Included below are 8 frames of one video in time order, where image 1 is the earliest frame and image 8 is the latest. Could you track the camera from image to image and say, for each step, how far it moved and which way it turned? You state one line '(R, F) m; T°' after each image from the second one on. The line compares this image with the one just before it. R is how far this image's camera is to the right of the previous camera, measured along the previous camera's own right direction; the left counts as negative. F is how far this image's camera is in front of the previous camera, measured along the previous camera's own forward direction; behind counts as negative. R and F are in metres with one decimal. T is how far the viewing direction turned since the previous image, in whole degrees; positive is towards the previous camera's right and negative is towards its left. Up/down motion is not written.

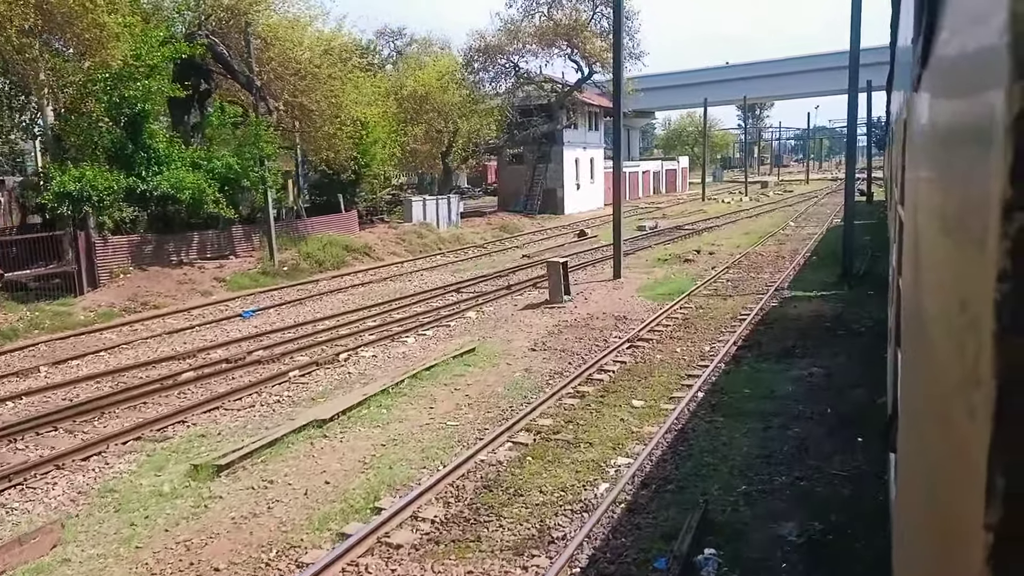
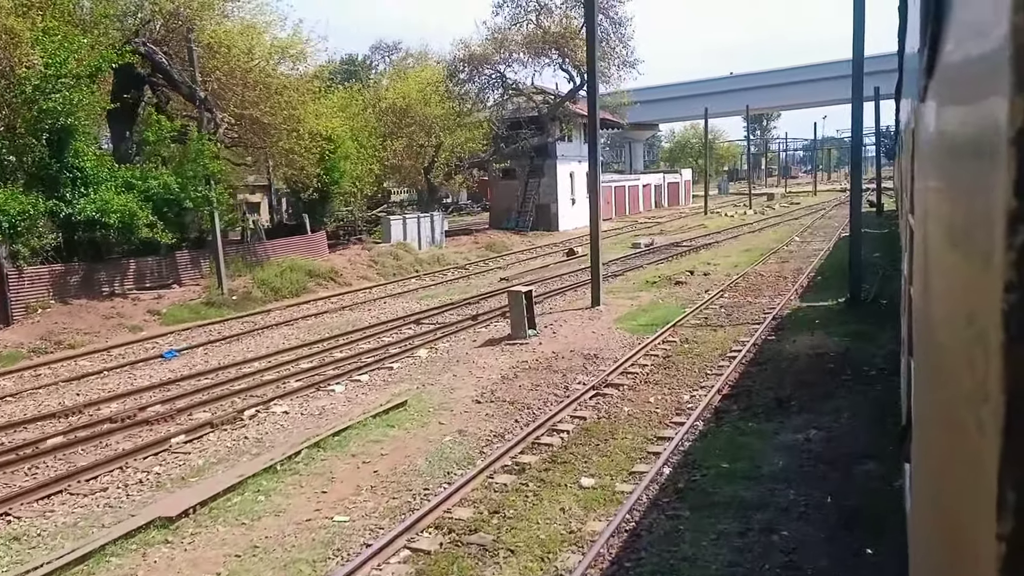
(+0.8, +1.9) m; -1°
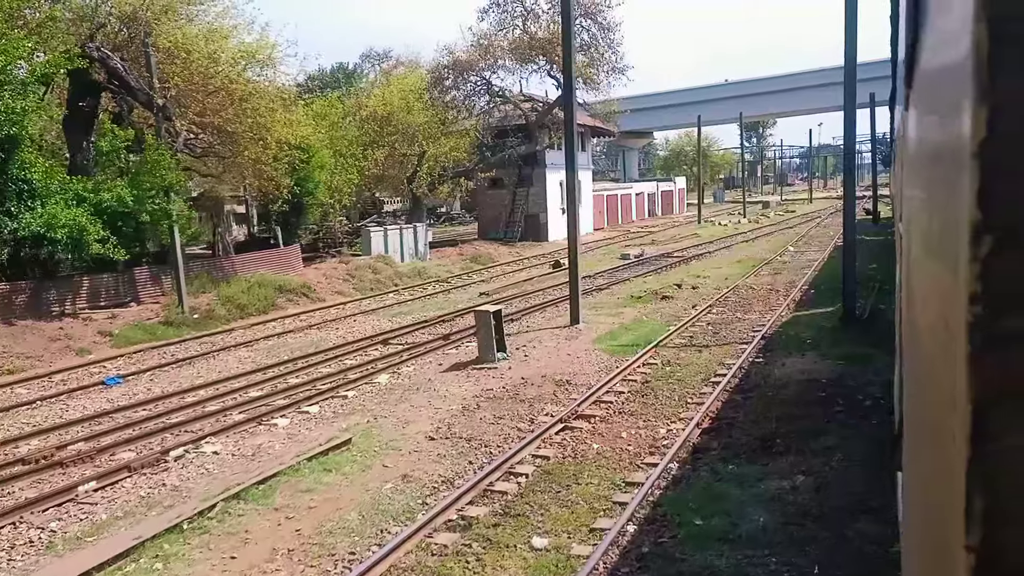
(+0.4, +0.9) m; 0°
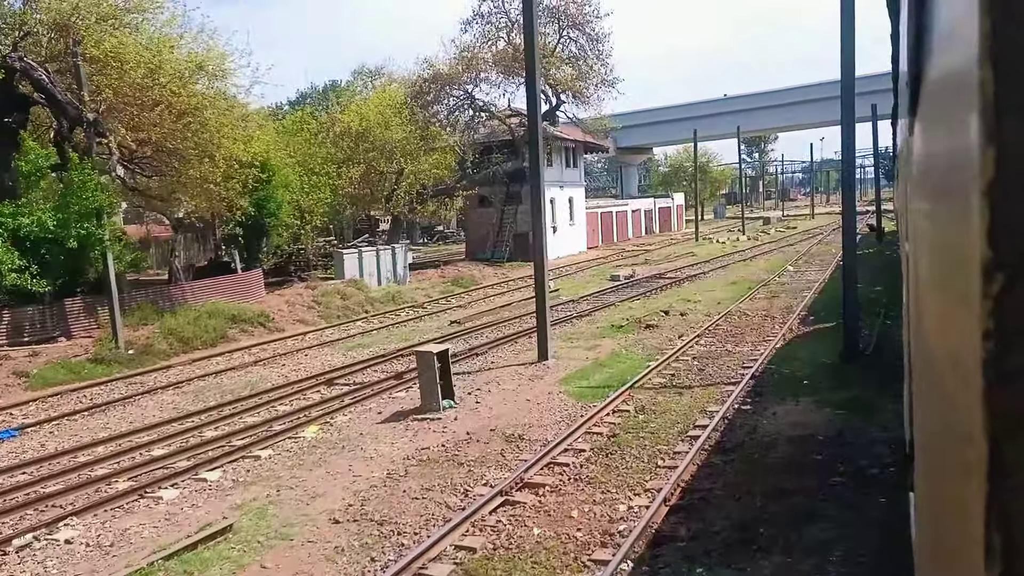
(+0.7, +1.6) m; 0°
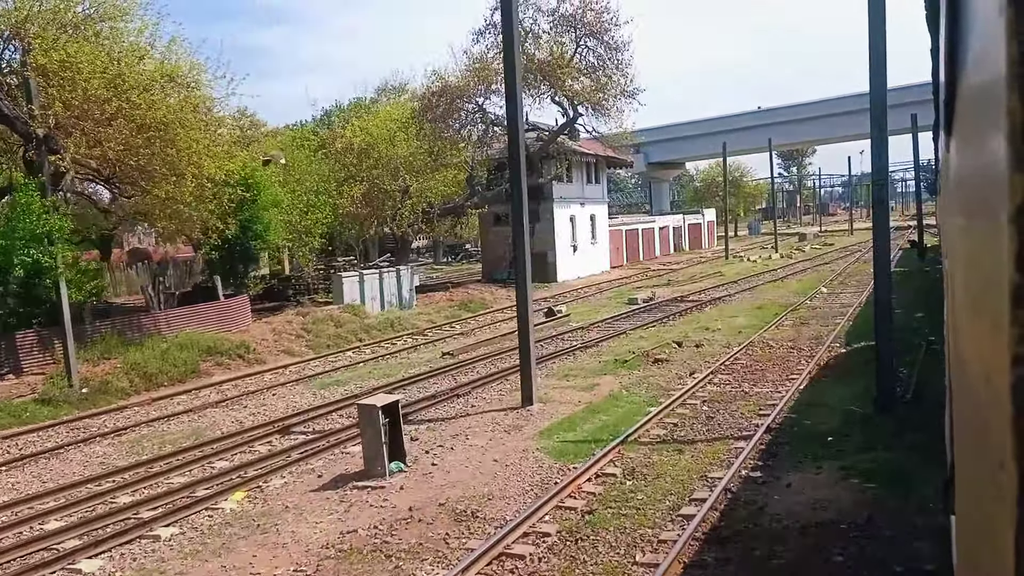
(+0.7, +1.7) m; -2°
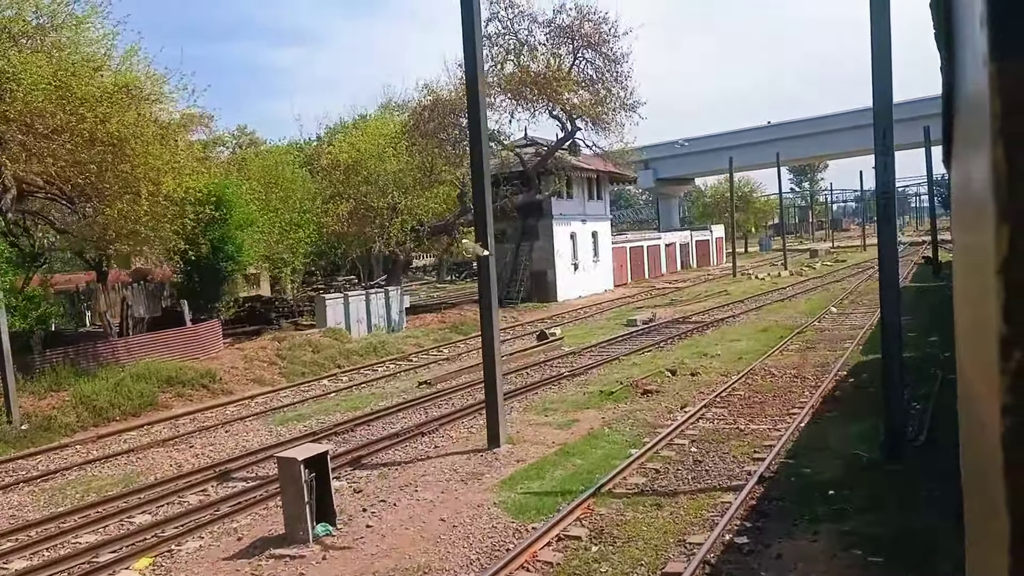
(+0.6, +1.2) m; -1°
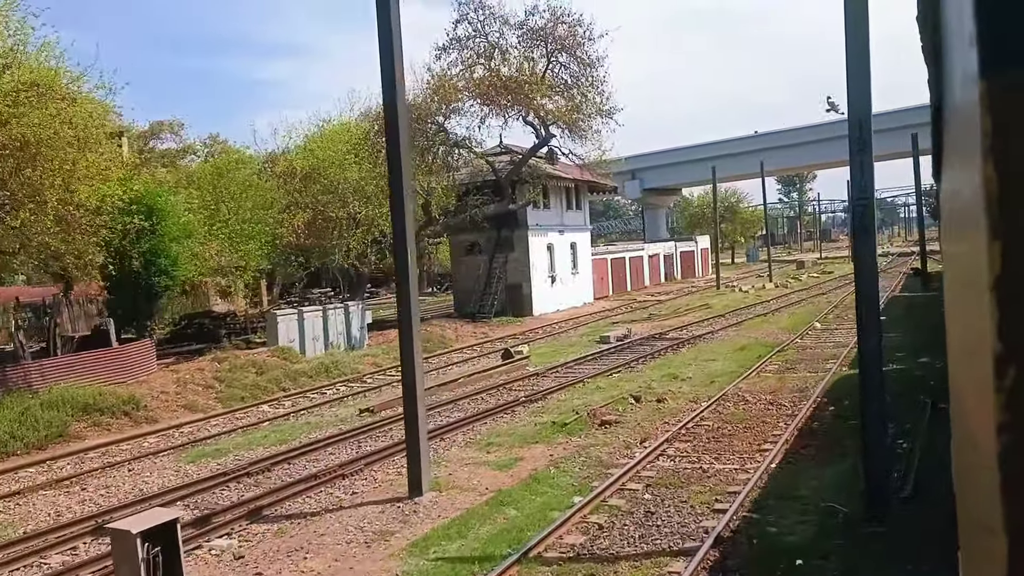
(+0.7, +1.4) m; +1°
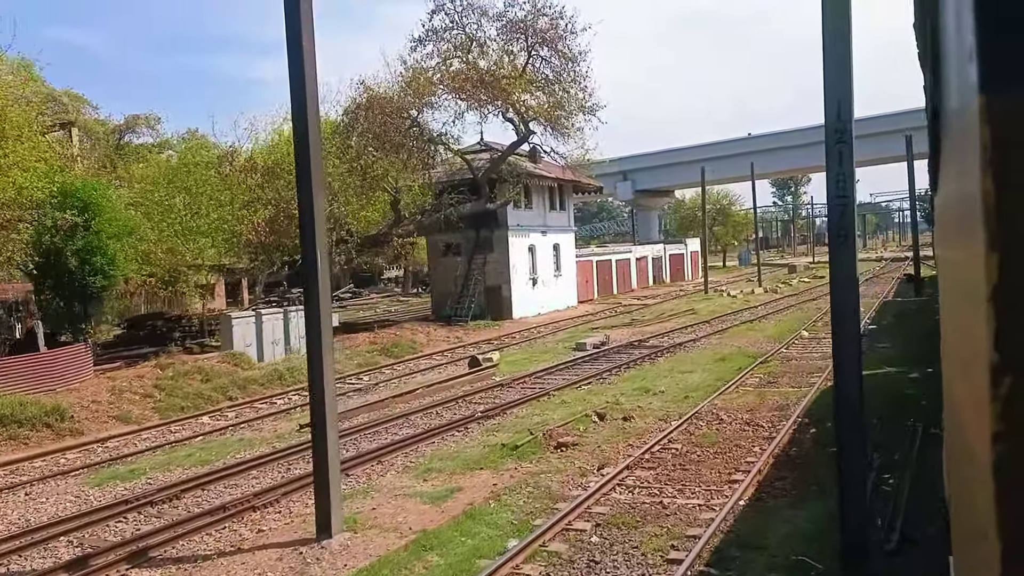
(+0.6, +1.2) m; 0°
